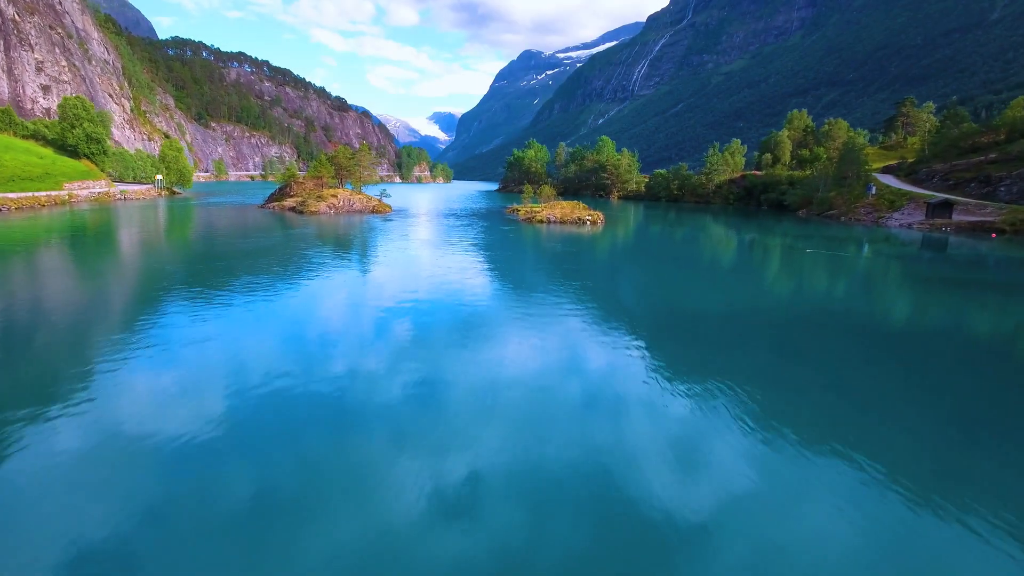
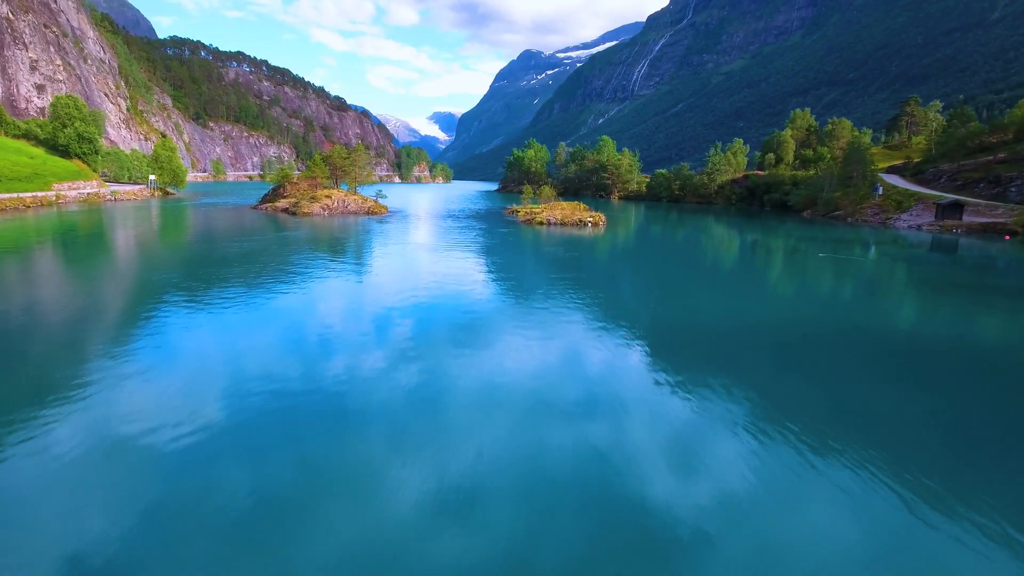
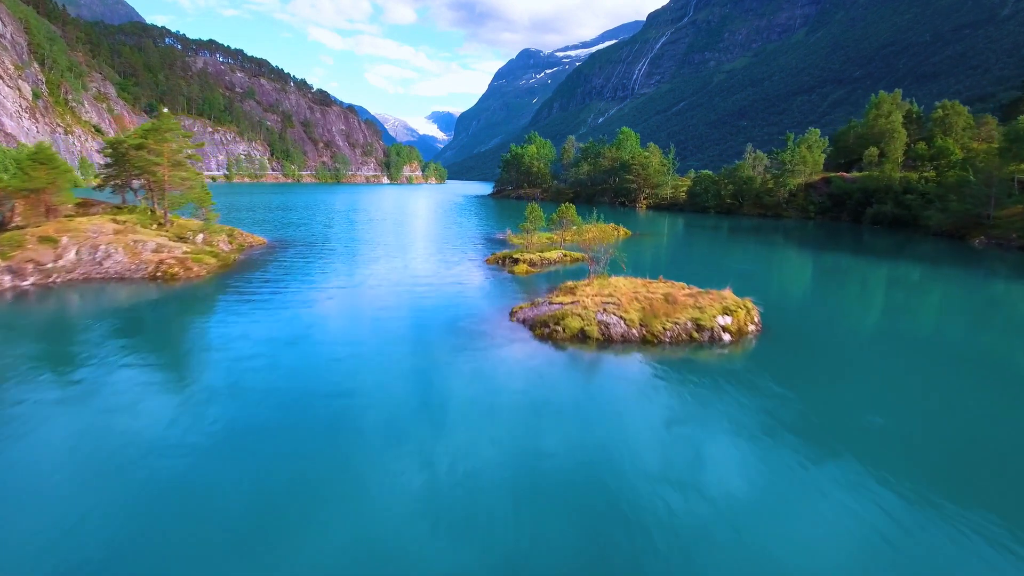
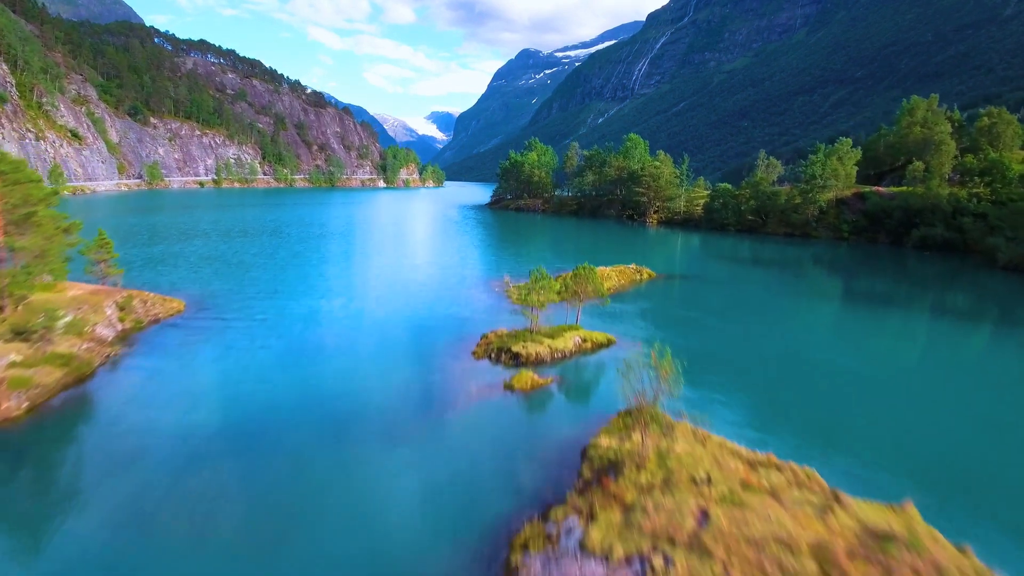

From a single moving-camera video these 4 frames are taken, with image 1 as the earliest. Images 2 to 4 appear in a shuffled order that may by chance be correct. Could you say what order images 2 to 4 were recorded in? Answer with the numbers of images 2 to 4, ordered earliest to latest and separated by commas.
2, 3, 4
